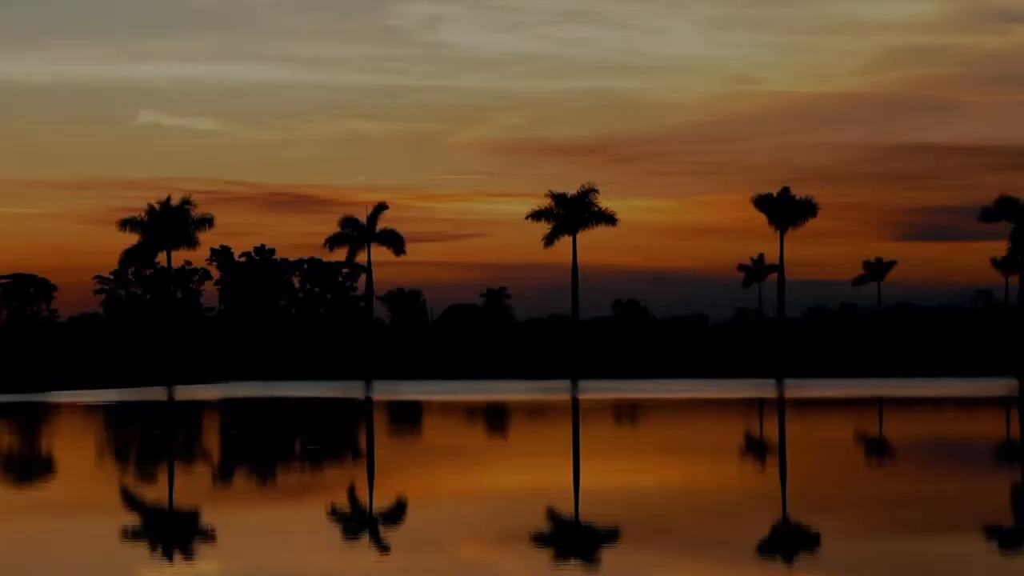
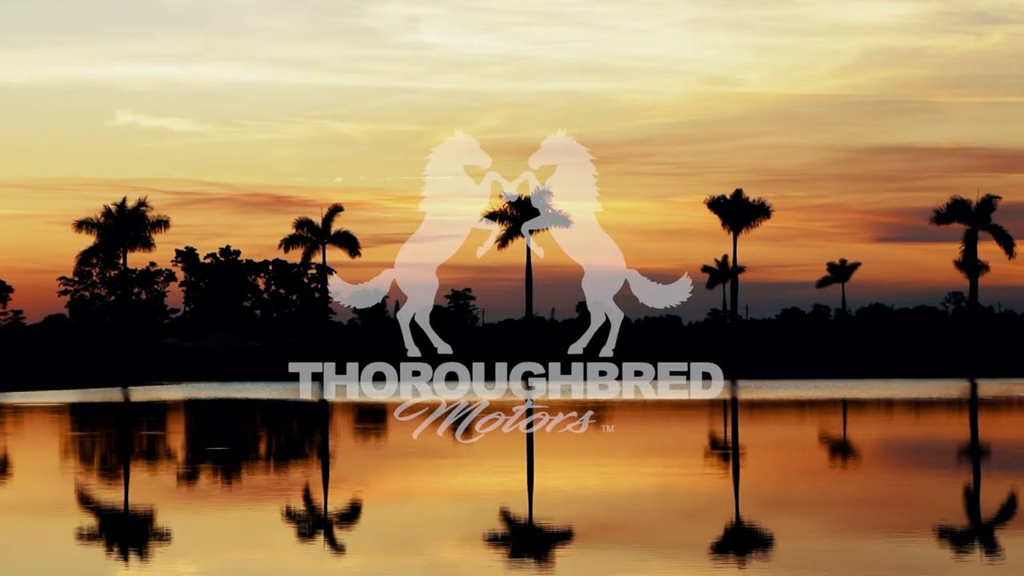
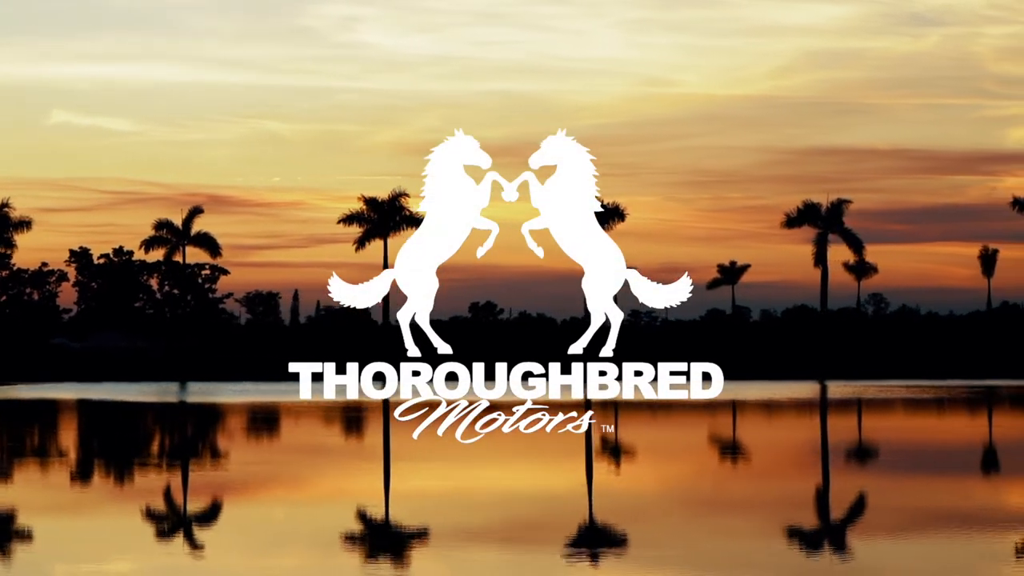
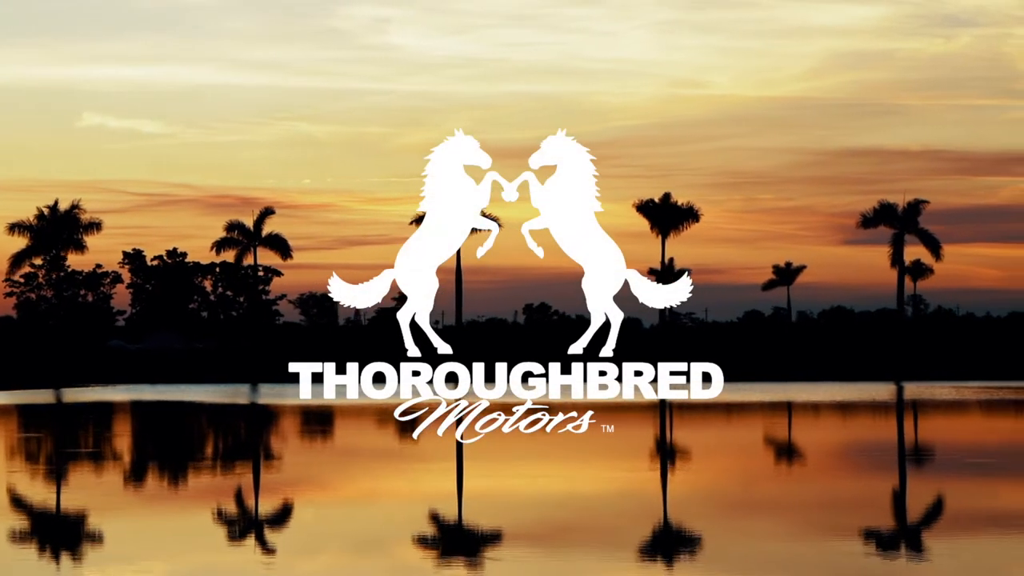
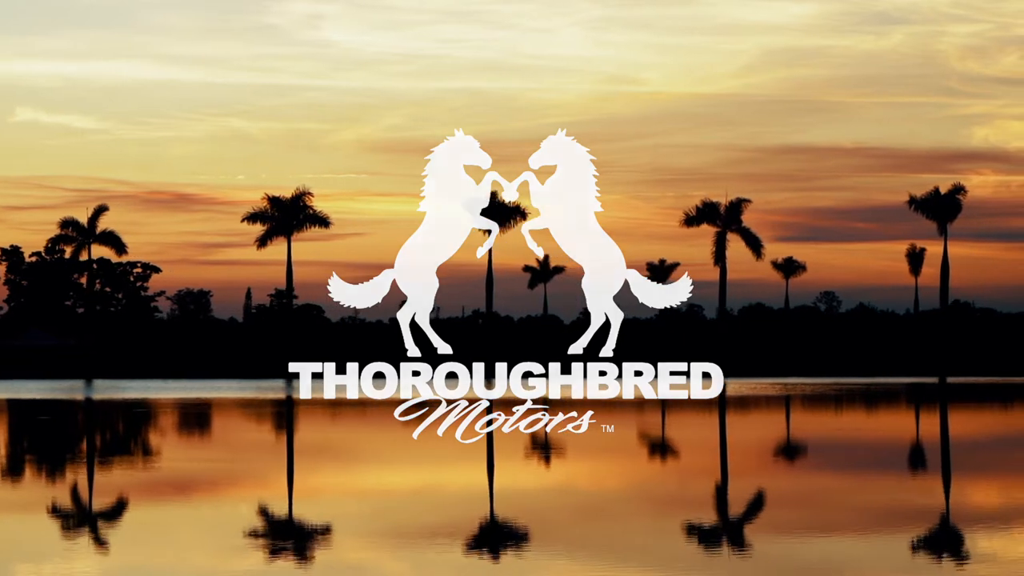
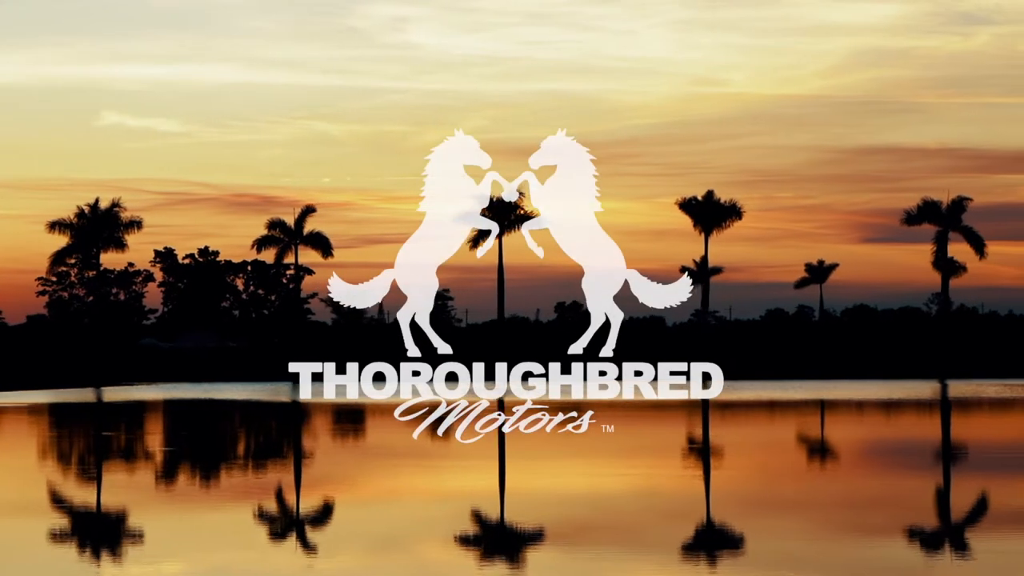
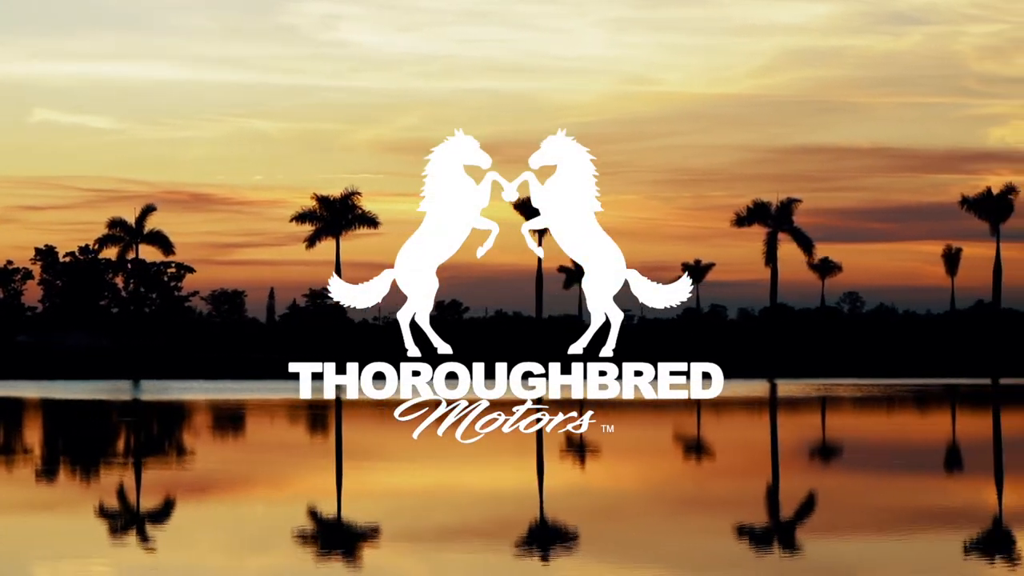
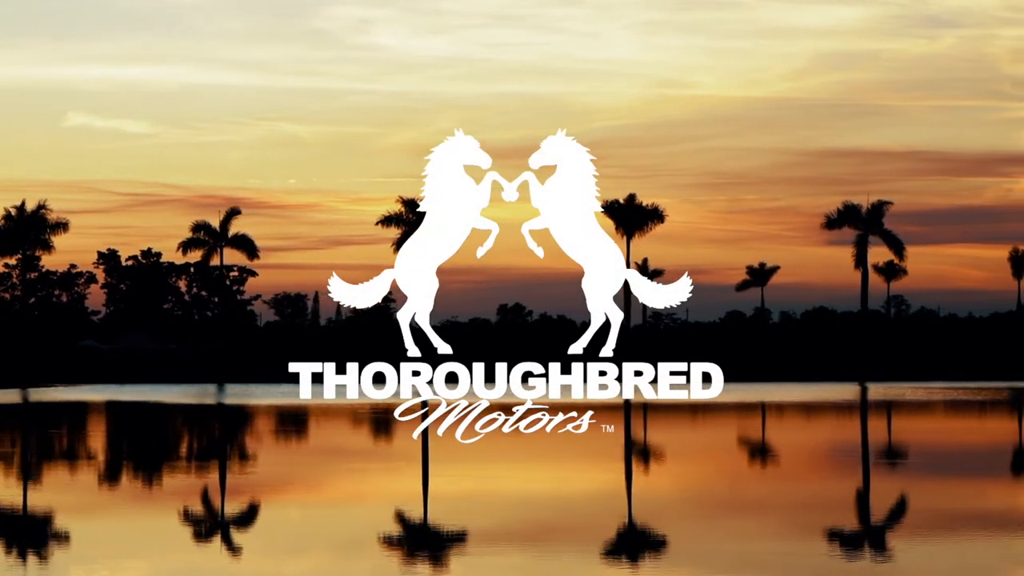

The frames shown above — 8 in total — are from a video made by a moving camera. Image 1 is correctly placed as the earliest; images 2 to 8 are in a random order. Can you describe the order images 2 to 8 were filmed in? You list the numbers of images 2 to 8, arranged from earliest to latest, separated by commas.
2, 6, 4, 8, 3, 7, 5
